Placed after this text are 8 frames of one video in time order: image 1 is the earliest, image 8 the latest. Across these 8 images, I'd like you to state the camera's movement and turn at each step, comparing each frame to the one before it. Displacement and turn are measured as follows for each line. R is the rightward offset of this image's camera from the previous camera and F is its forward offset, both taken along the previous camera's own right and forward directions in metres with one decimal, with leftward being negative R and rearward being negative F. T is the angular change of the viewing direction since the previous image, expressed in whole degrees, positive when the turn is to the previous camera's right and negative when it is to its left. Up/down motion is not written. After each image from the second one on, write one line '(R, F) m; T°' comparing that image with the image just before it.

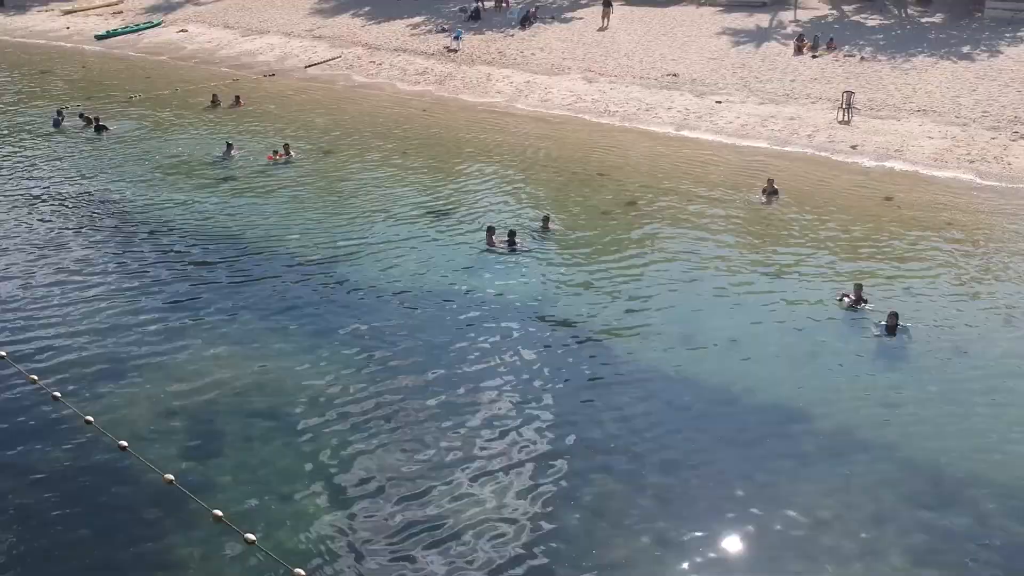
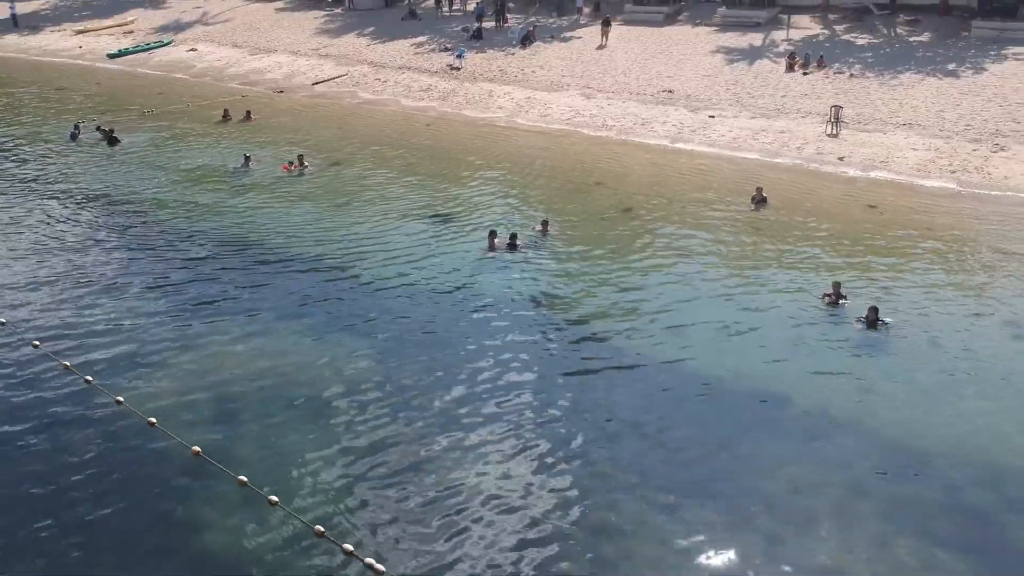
(0.0, -1.0) m; 0°
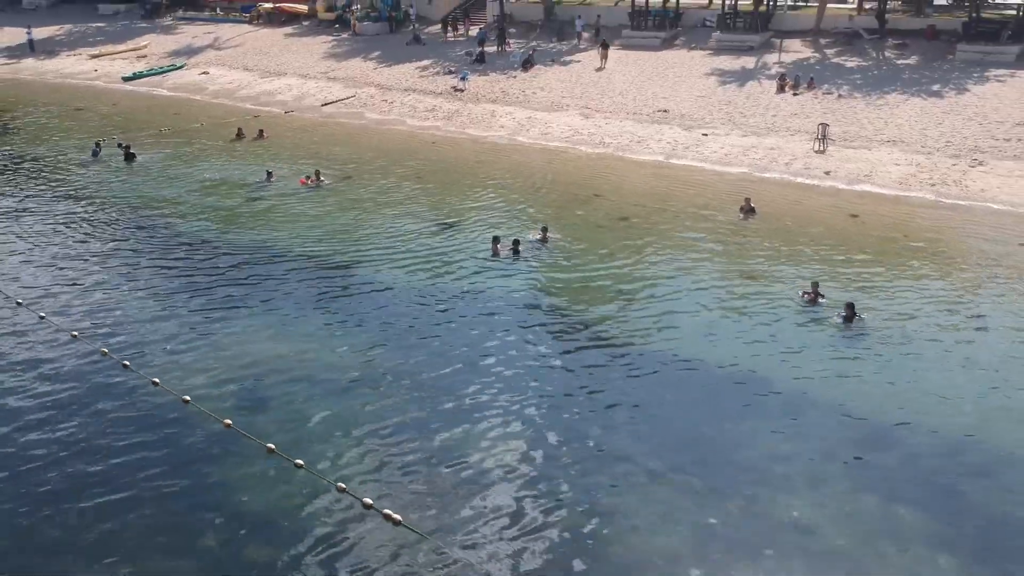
(0.0, -1.3) m; 0°
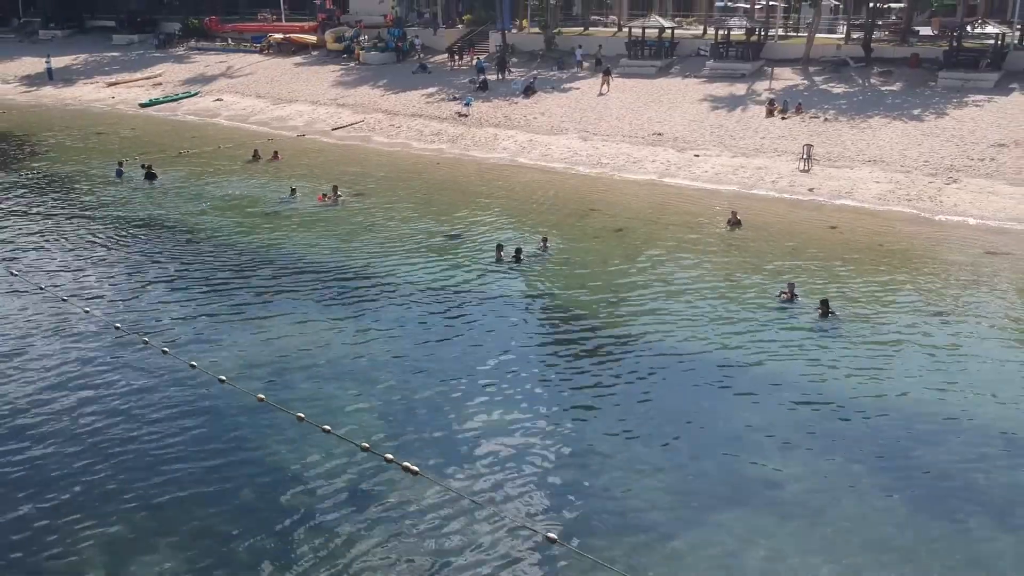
(0.0, -1.7) m; 0°
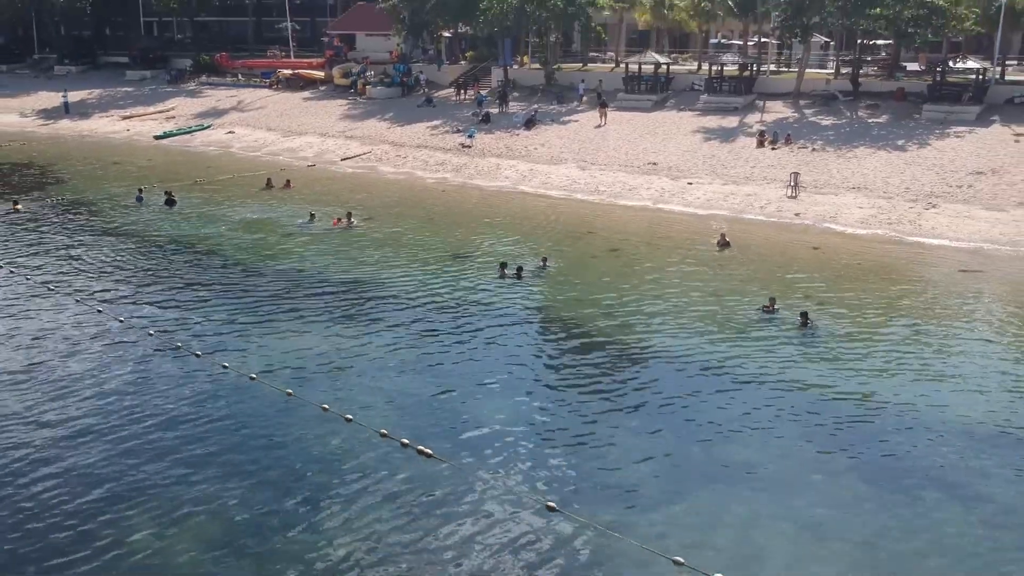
(0.0, -1.6) m; 0°
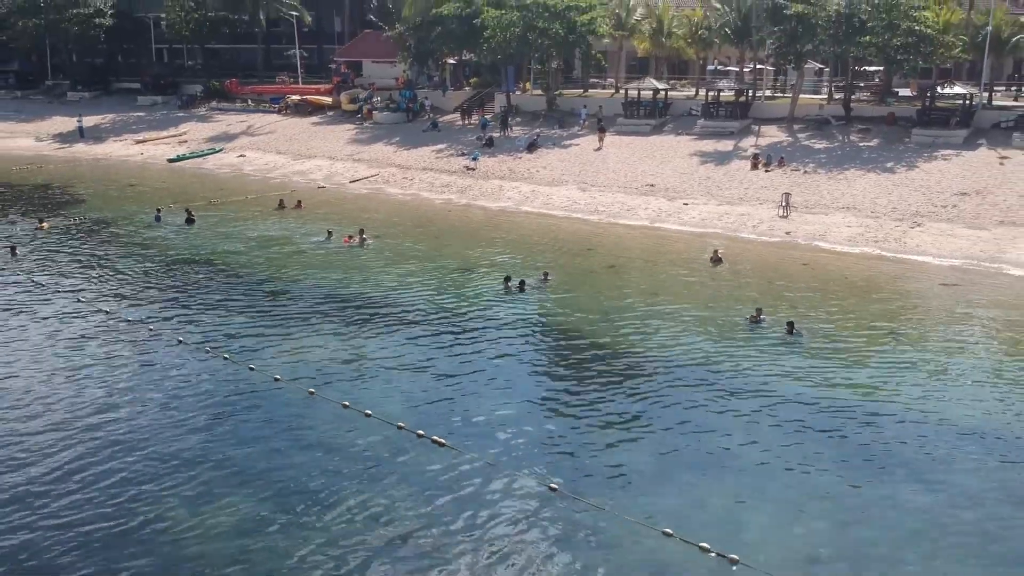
(0.0, -1.4) m; 0°
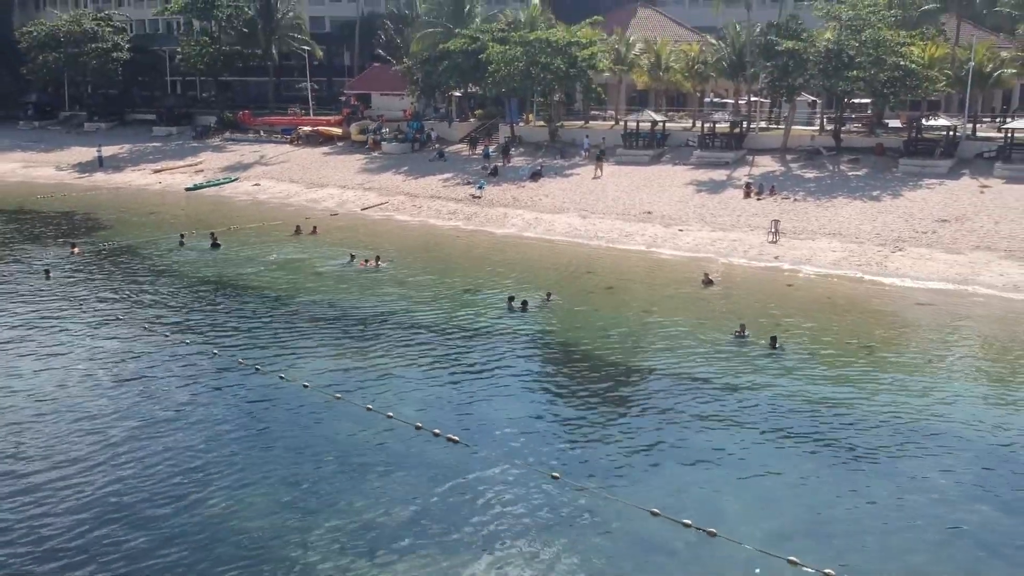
(0.0, -2.0) m; 0°
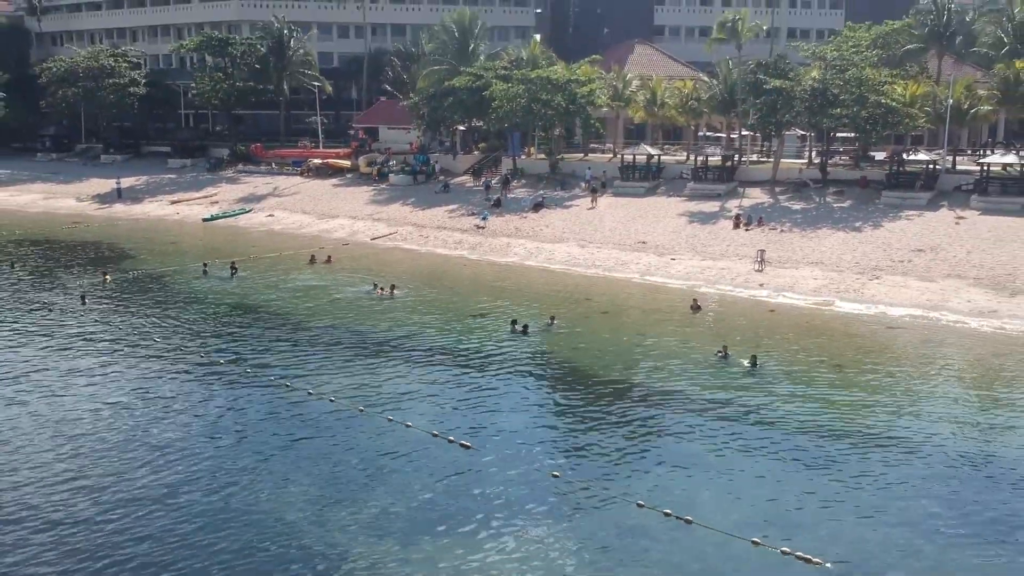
(0.0, -2.5) m; 0°
